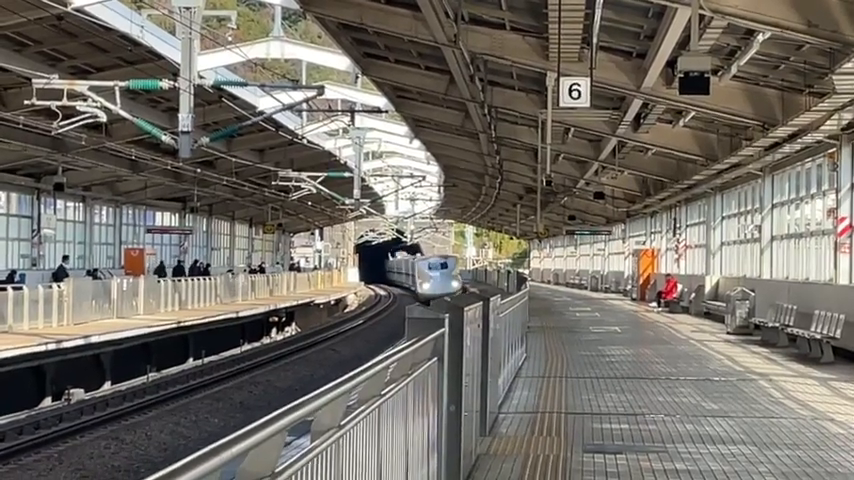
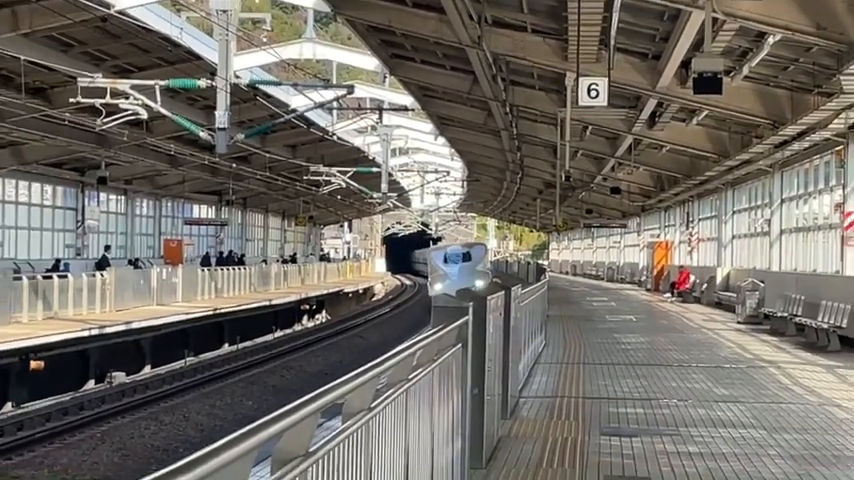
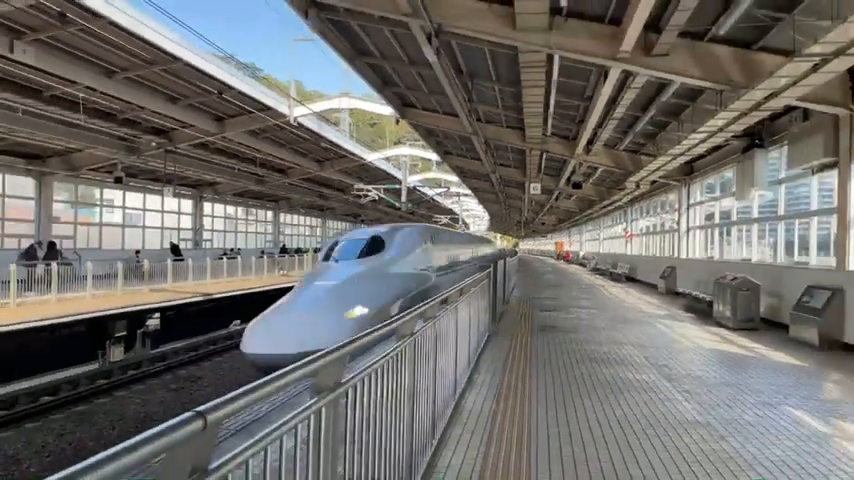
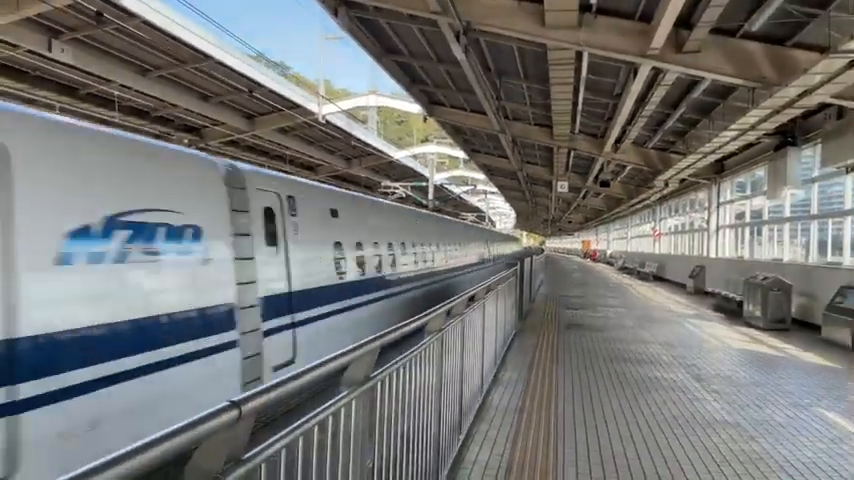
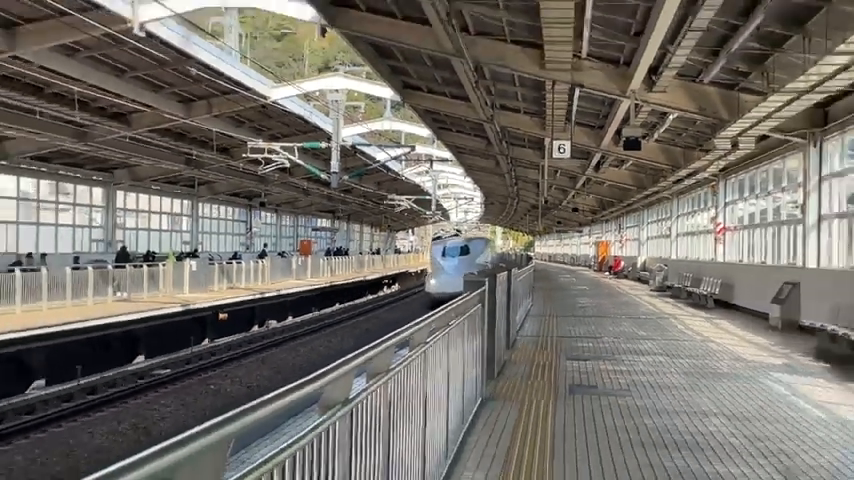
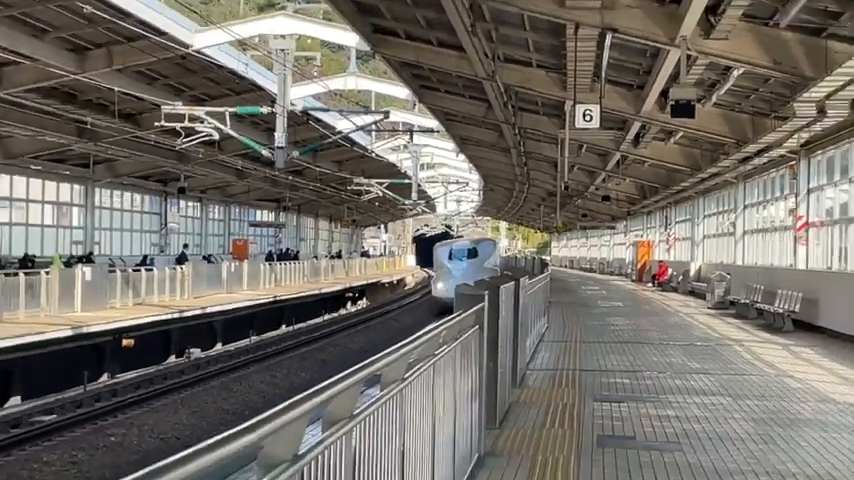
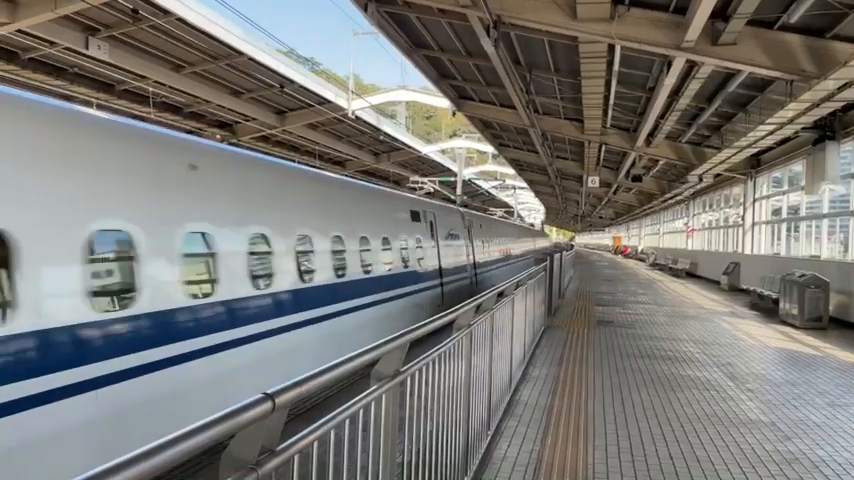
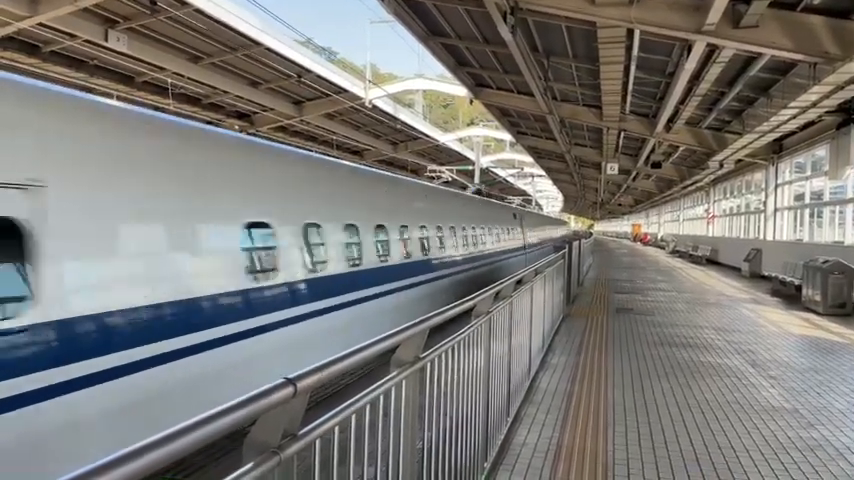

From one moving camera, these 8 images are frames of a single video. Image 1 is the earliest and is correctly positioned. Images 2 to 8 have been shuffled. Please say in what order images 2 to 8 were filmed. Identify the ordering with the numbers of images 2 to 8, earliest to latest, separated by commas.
2, 6, 5, 3, 4, 7, 8
